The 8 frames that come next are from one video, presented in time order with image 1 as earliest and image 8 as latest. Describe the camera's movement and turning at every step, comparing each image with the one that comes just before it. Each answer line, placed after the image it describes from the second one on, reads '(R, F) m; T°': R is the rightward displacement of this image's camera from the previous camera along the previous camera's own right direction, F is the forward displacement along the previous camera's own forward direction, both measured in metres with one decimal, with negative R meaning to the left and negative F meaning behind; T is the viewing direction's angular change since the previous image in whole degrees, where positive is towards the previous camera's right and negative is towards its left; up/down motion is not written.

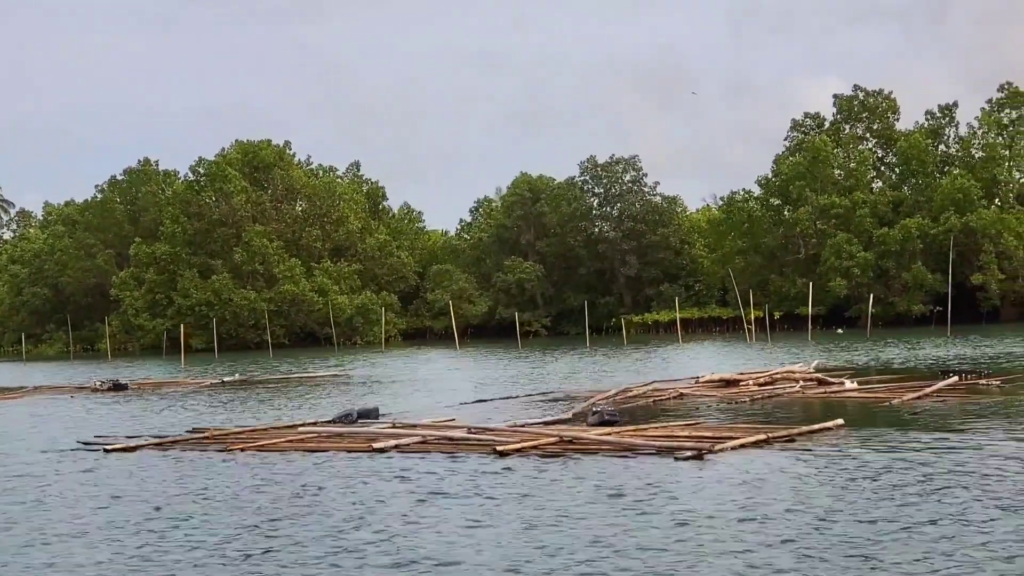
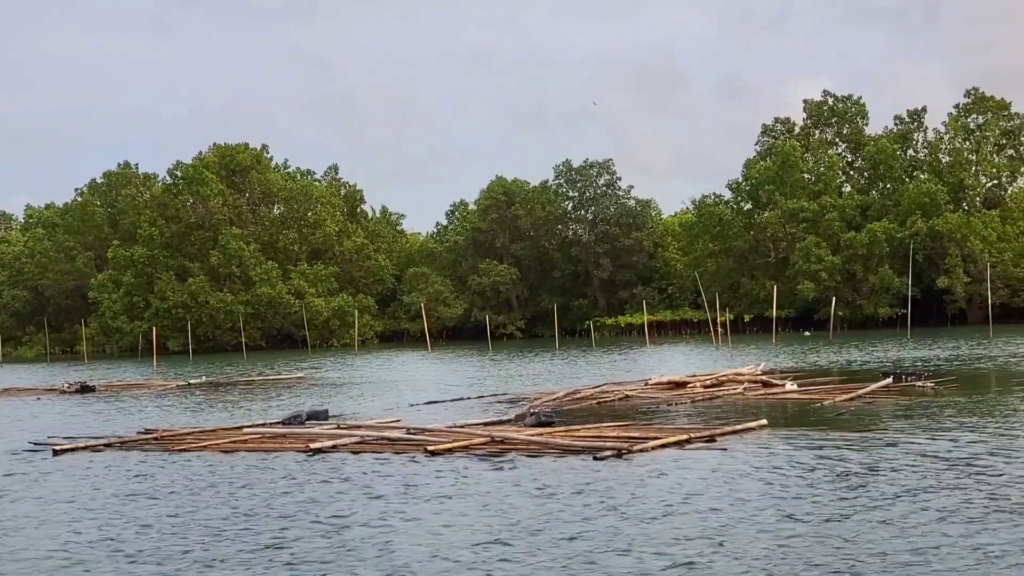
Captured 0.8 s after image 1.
(-0.2, -0.8) m; +2°
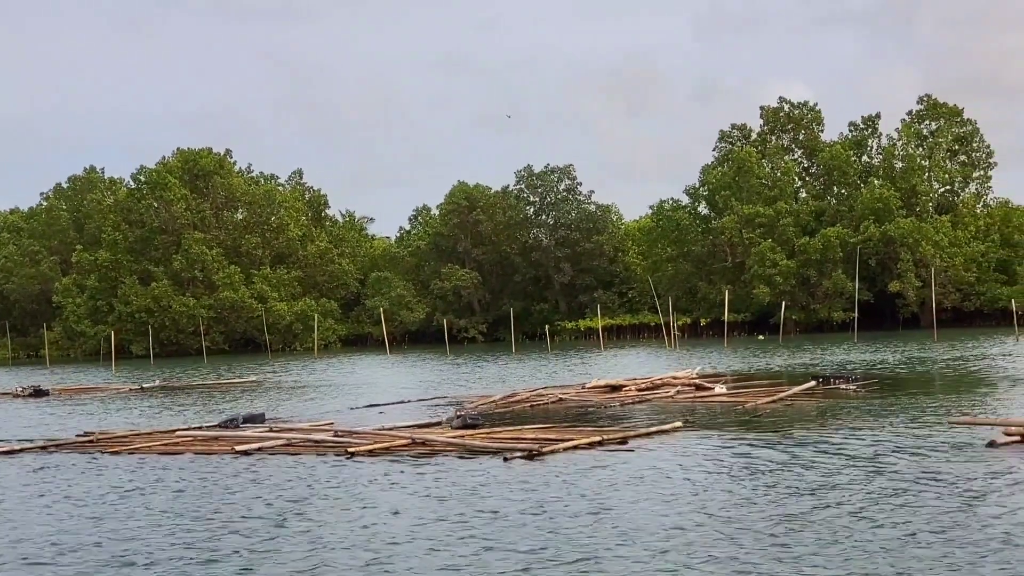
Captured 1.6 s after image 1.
(-0.2, -1.0) m; +2°
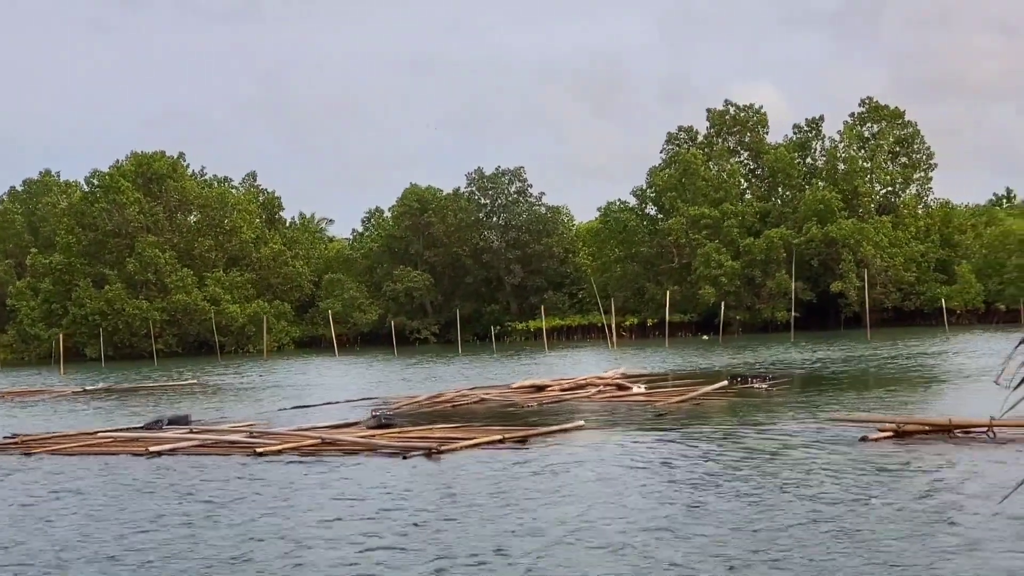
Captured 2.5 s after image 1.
(-0.5, -1.2) m; +3°
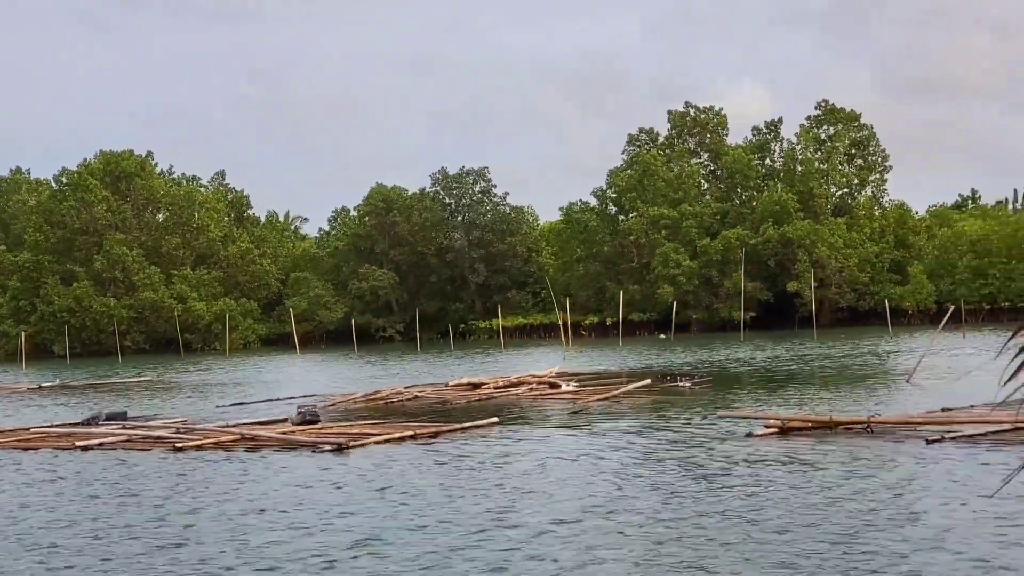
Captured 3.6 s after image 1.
(+1.5, -0.9) m; +1°
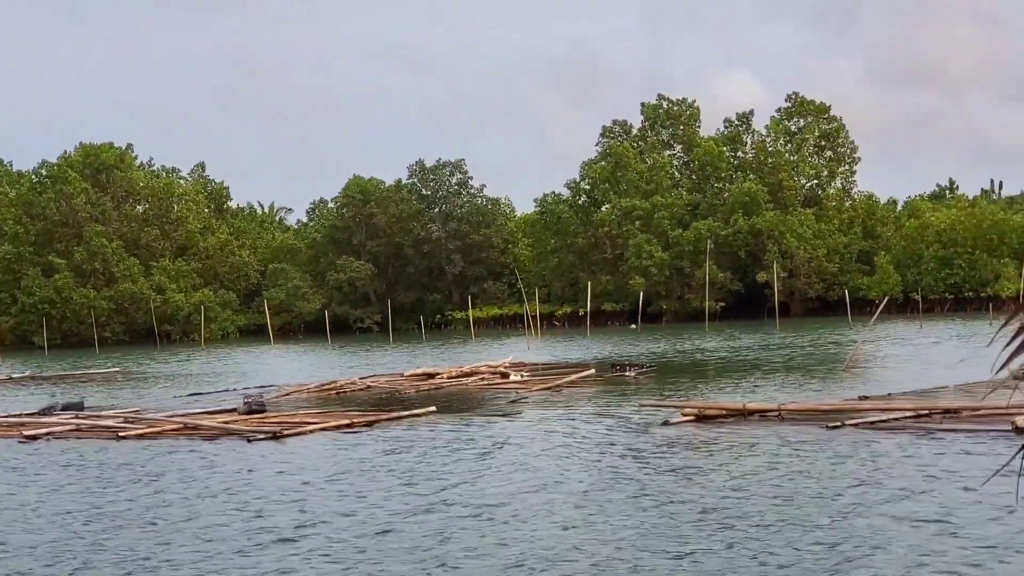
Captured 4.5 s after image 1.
(+1.2, -0.8) m; 0°
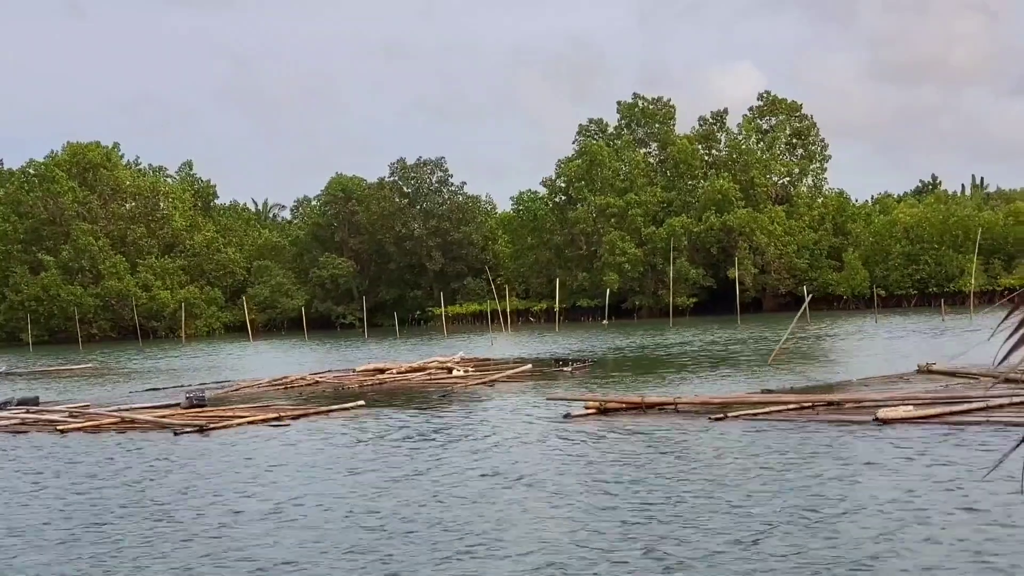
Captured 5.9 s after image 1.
(+1.8, -1.2) m; 0°
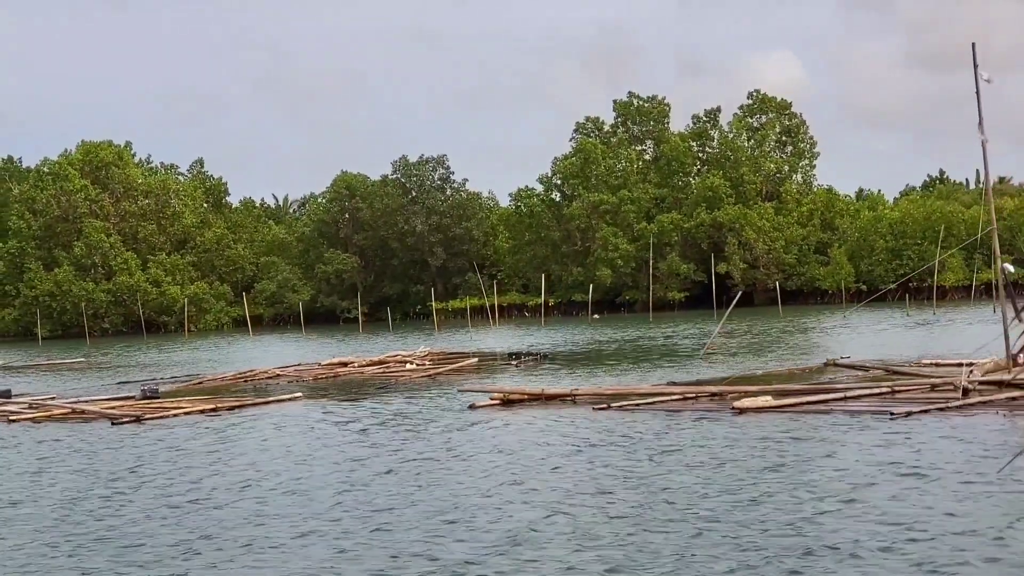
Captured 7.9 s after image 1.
(+2.6, -1.5) m; -2°
